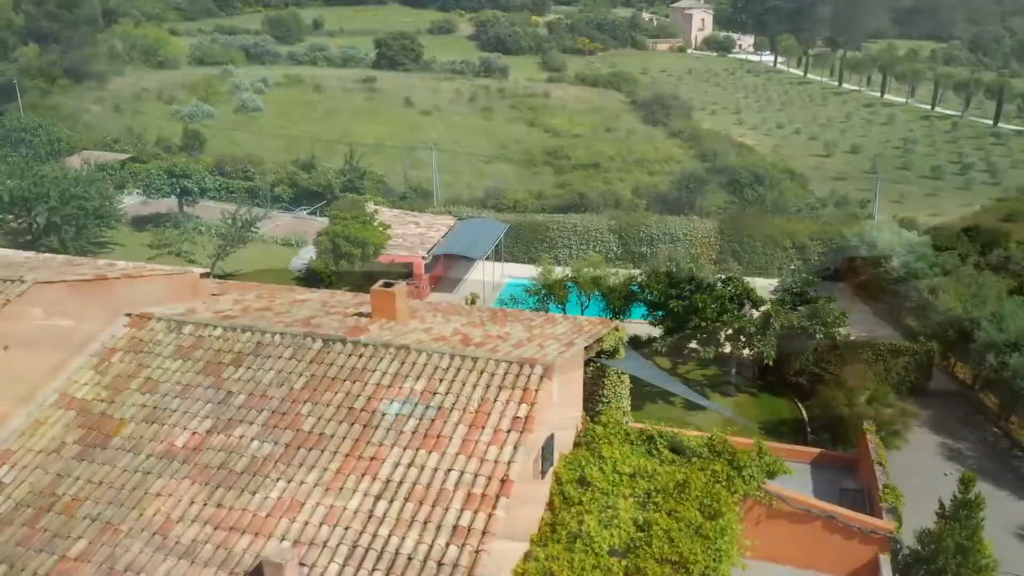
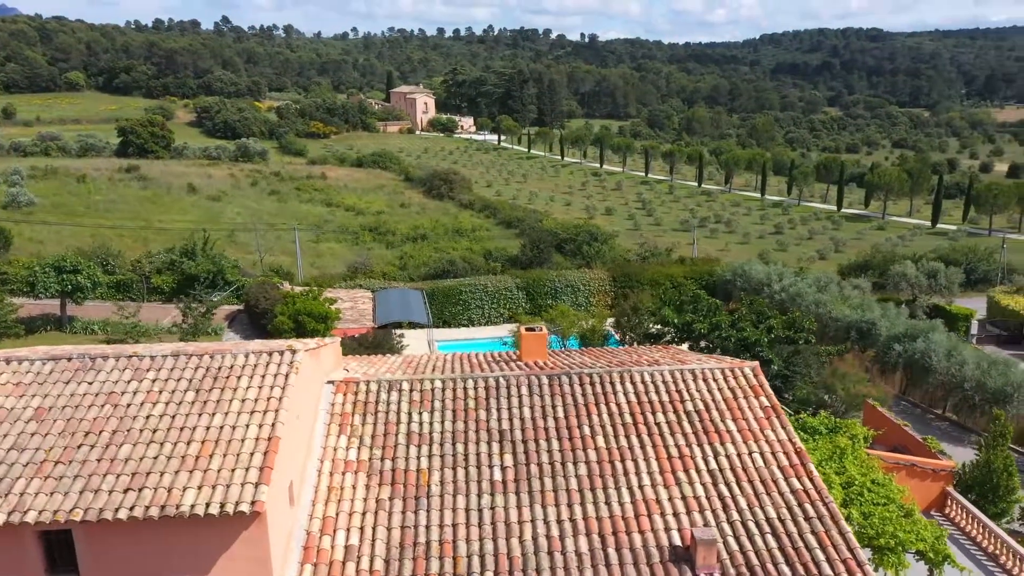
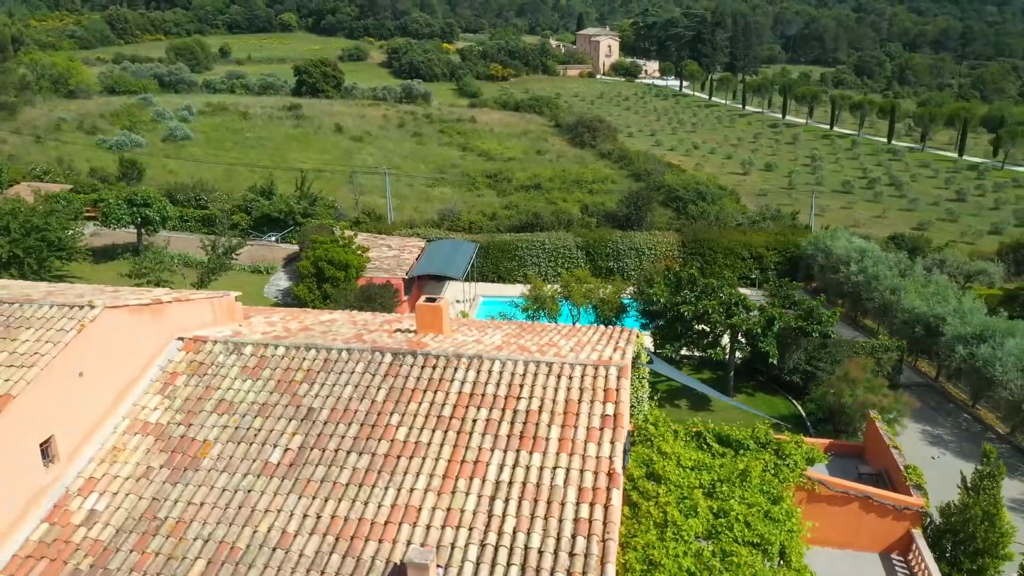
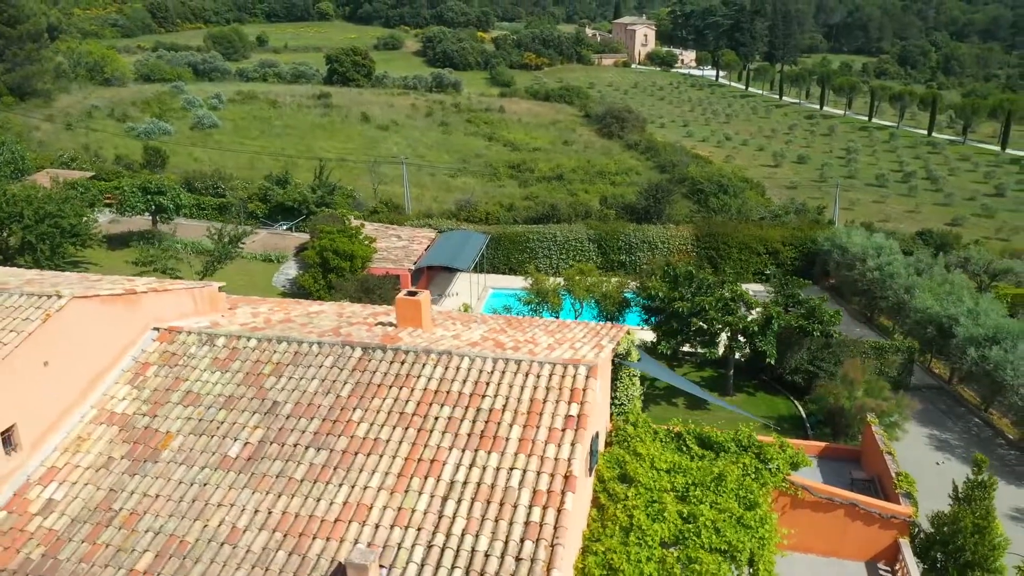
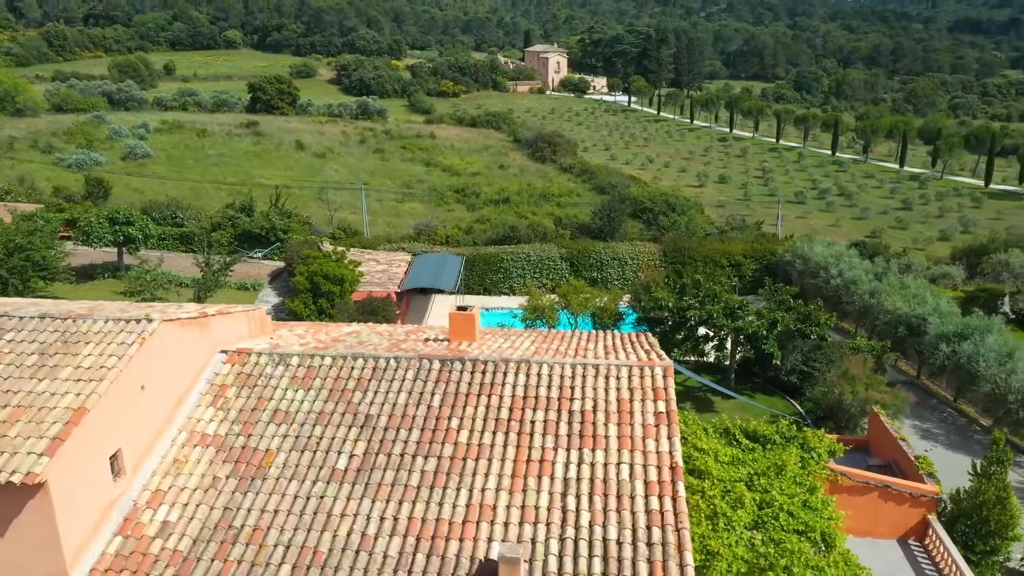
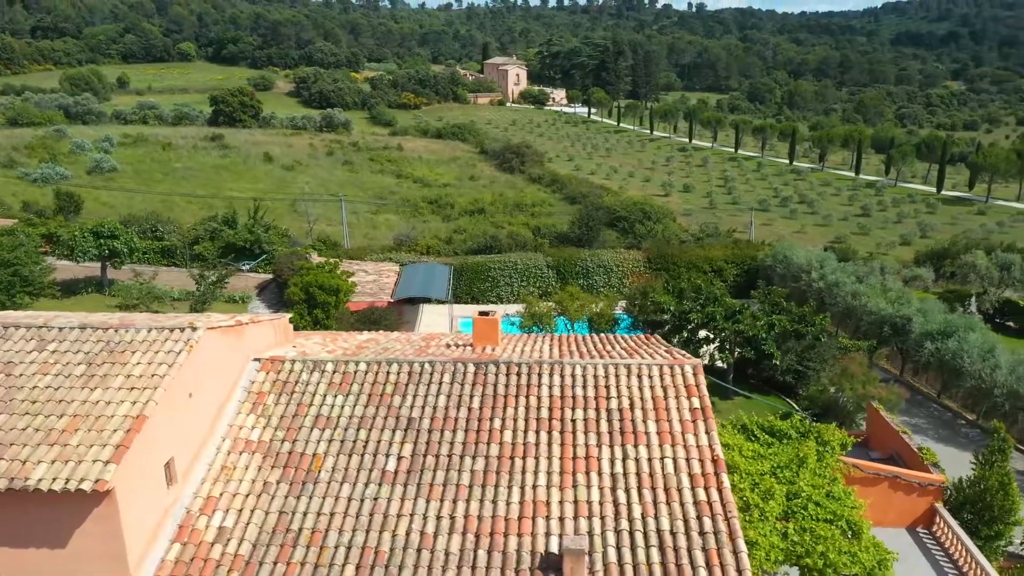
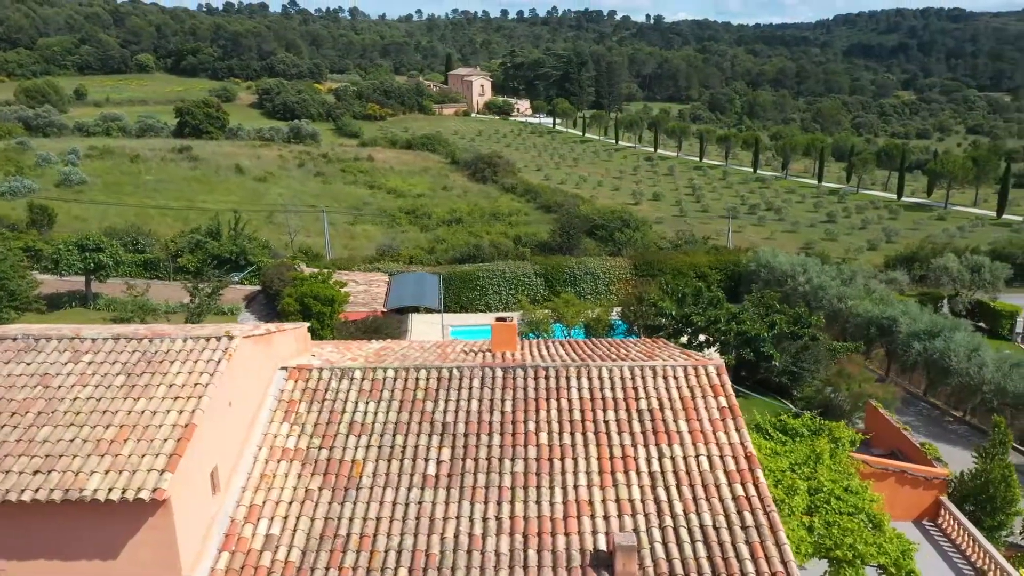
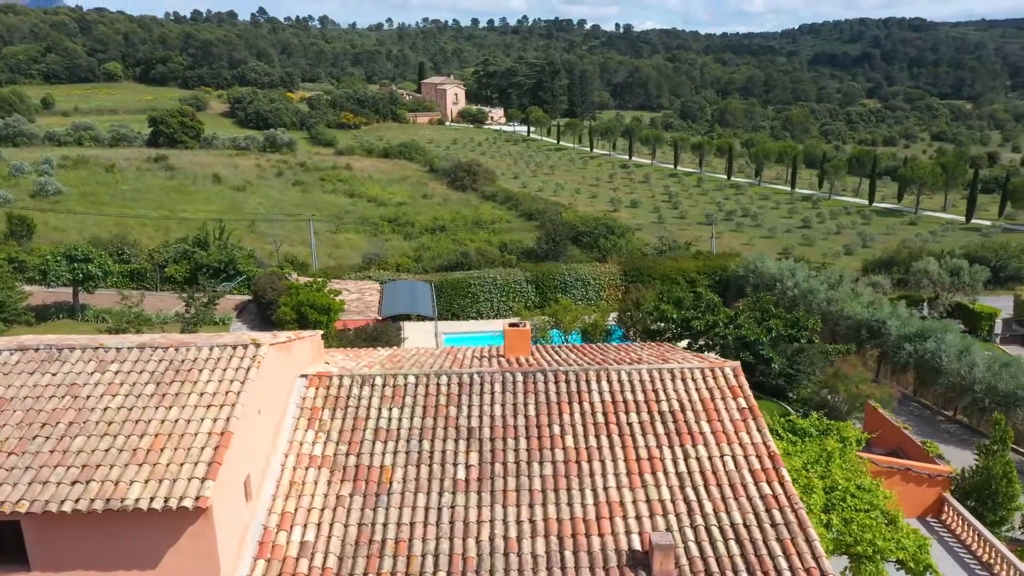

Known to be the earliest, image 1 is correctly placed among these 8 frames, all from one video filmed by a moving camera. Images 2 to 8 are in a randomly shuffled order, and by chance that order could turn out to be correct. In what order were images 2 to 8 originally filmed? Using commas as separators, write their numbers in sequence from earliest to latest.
4, 3, 5, 6, 7, 8, 2
